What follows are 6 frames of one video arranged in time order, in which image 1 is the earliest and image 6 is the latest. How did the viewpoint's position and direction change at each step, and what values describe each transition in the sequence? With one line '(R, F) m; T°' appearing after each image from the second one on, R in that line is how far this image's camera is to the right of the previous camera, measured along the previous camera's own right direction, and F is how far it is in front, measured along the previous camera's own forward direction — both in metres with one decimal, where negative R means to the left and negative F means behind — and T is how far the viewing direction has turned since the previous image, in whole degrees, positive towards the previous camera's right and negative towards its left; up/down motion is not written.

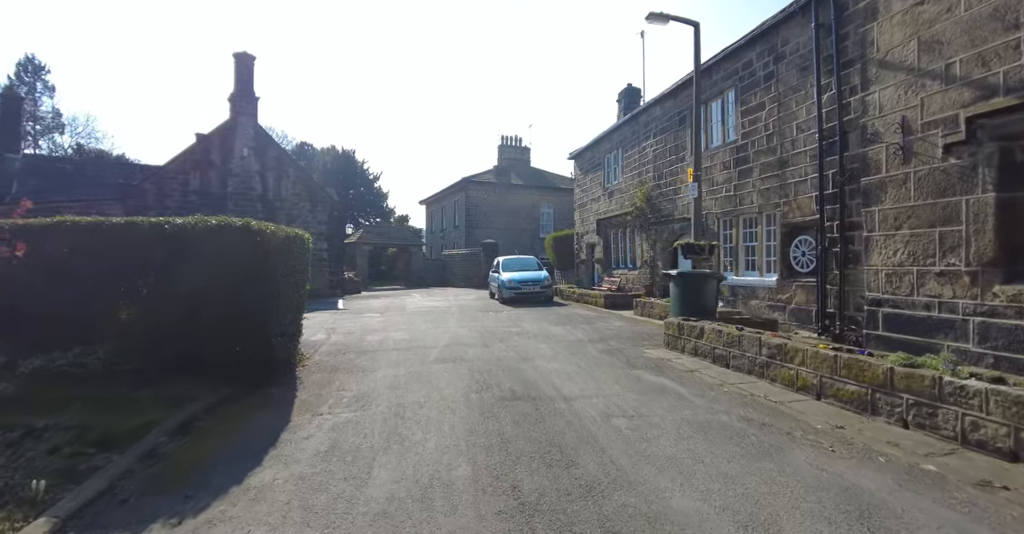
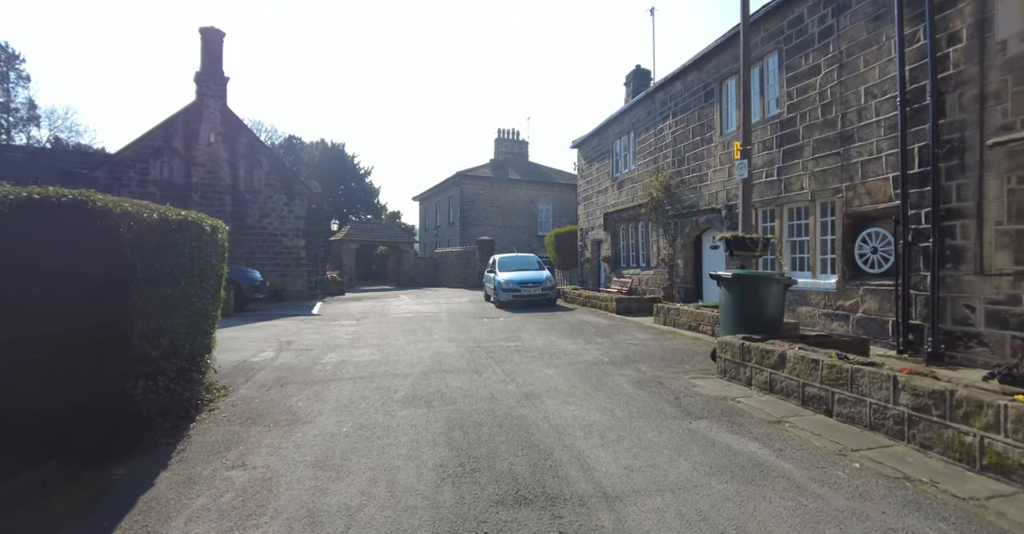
(0.0, +2.0) m; 0°
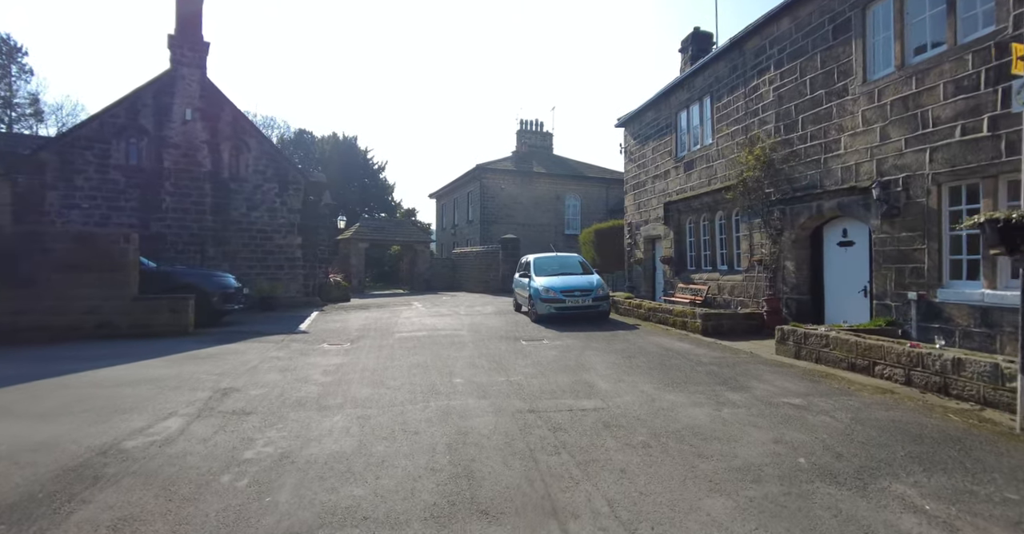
(-0.6, +3.4) m; -2°
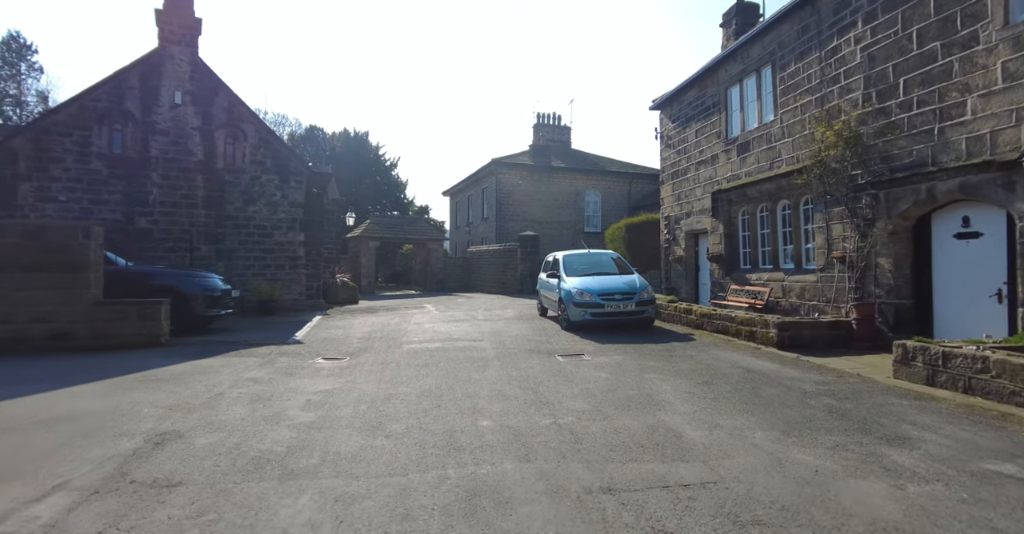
(-0.3, +1.7) m; -1°
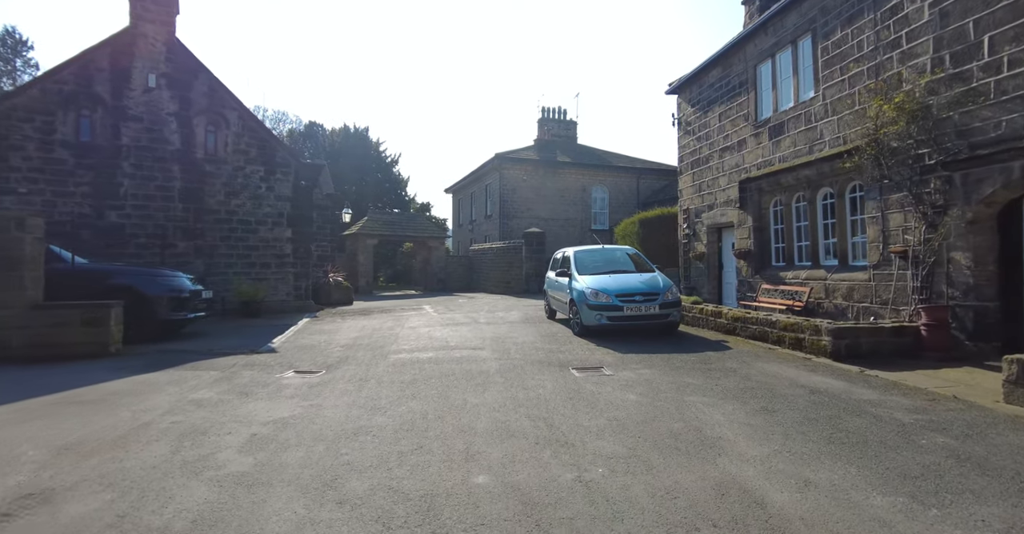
(0.0, +1.2) m; 0°
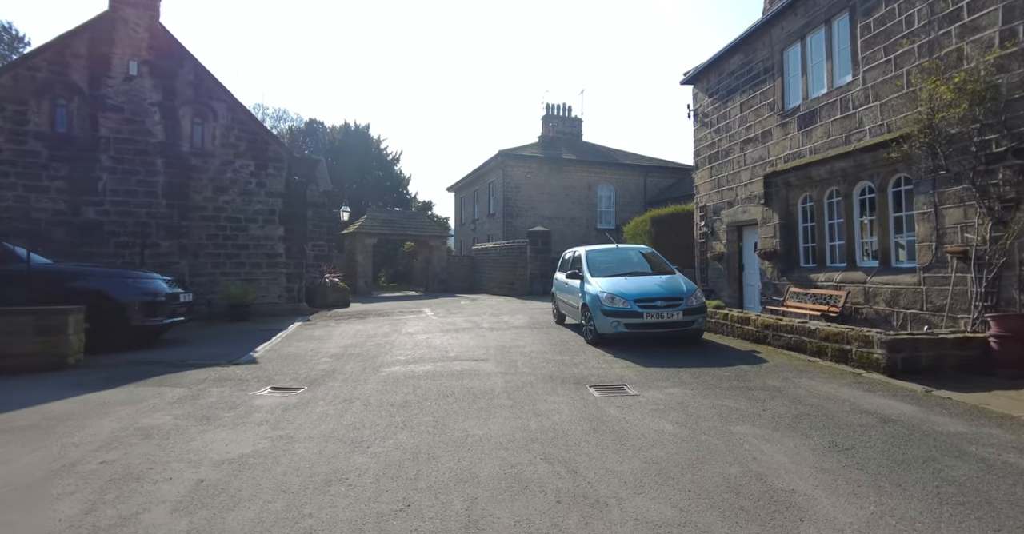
(-0.1, +0.9) m; 0°
